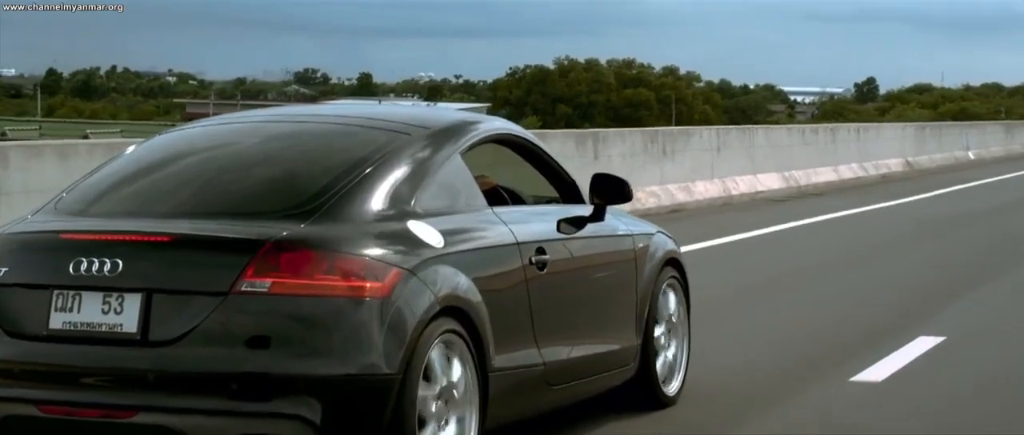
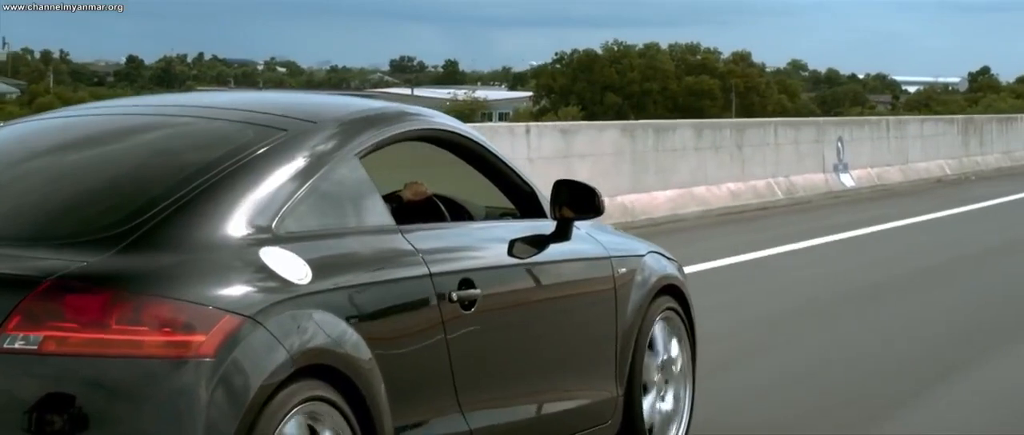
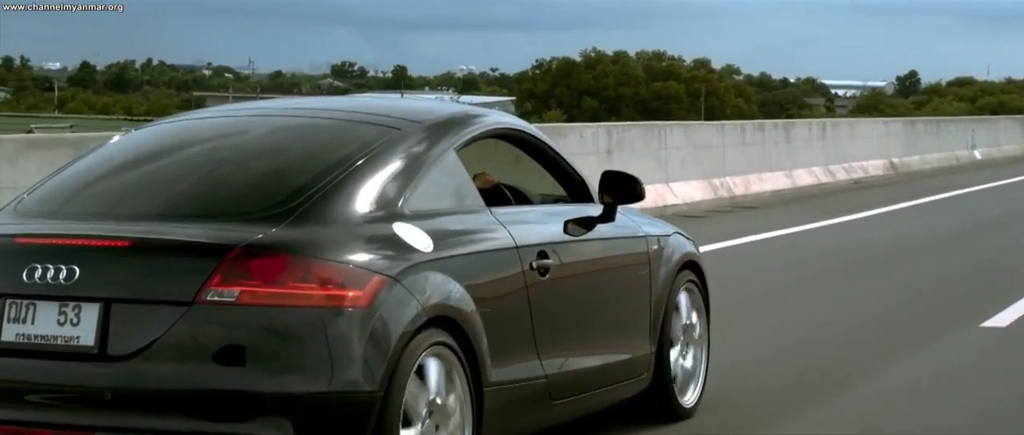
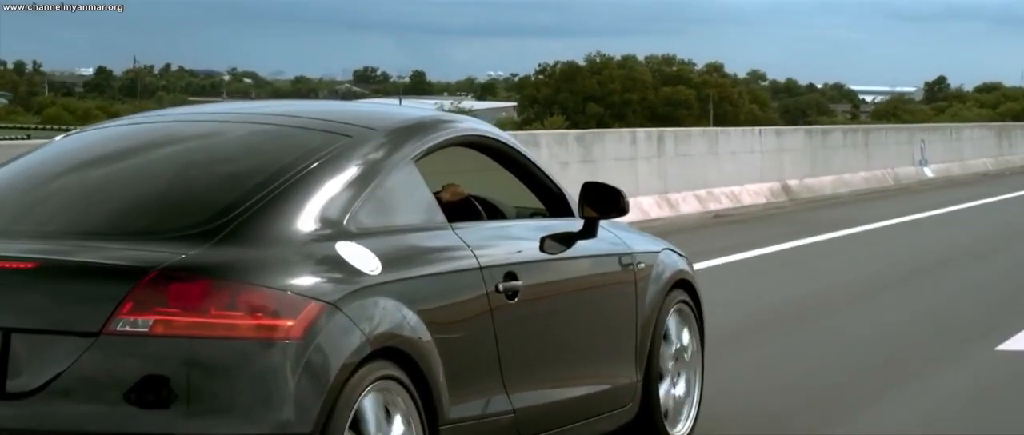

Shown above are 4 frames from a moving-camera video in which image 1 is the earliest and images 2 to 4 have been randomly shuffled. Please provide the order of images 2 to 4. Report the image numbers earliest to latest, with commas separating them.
3, 4, 2
